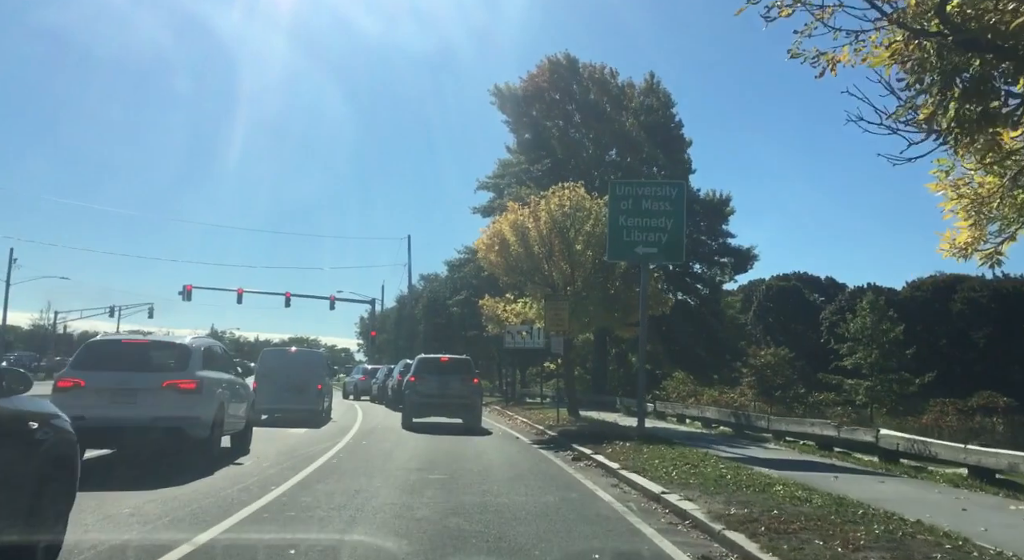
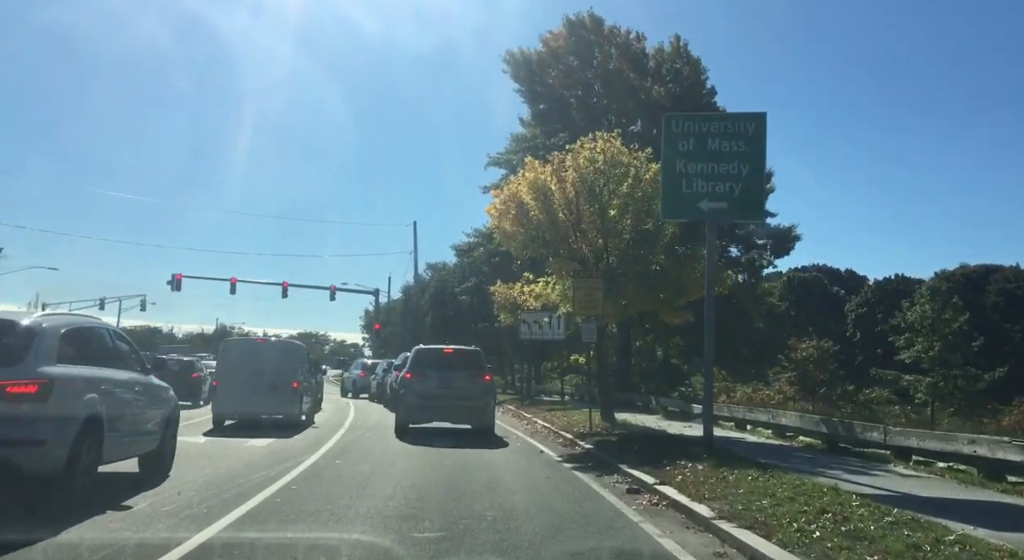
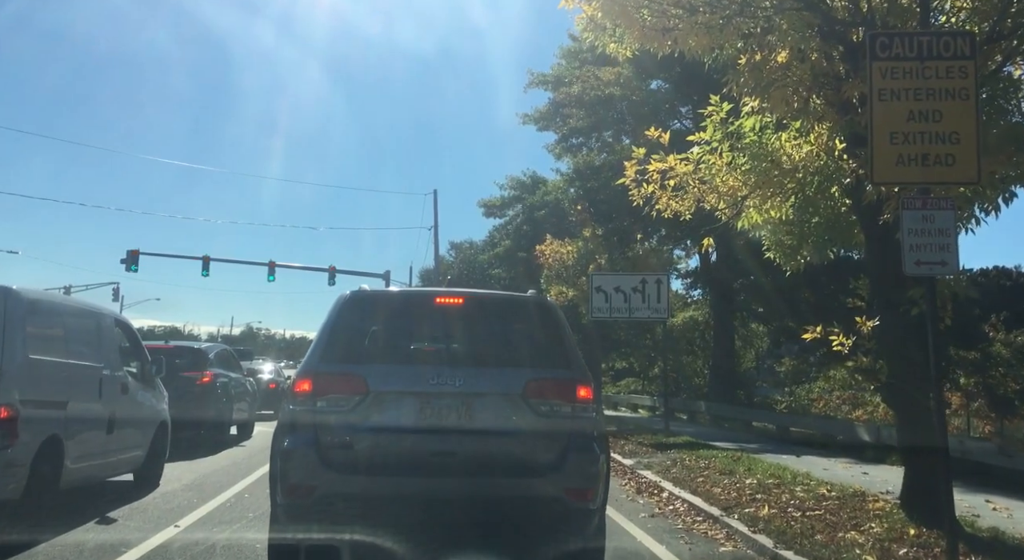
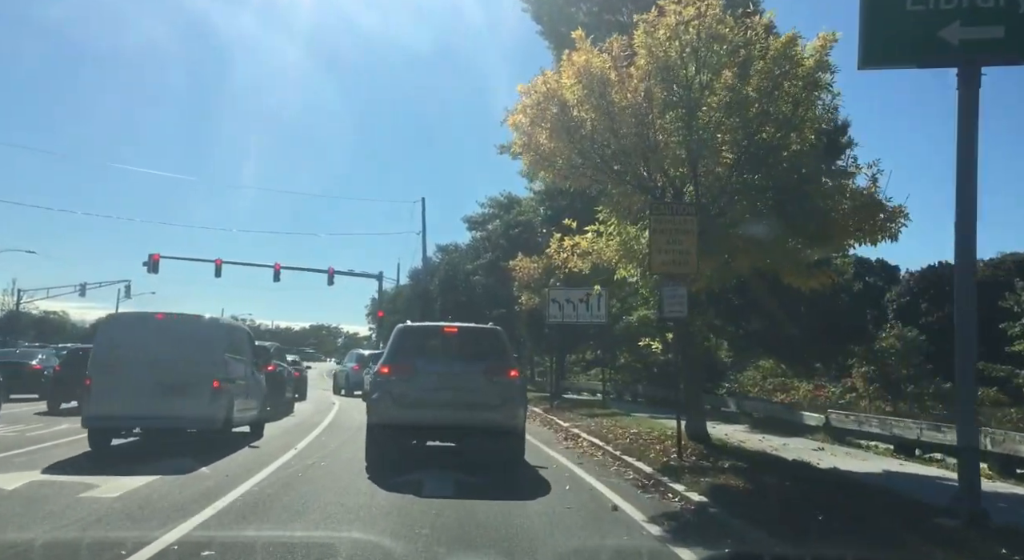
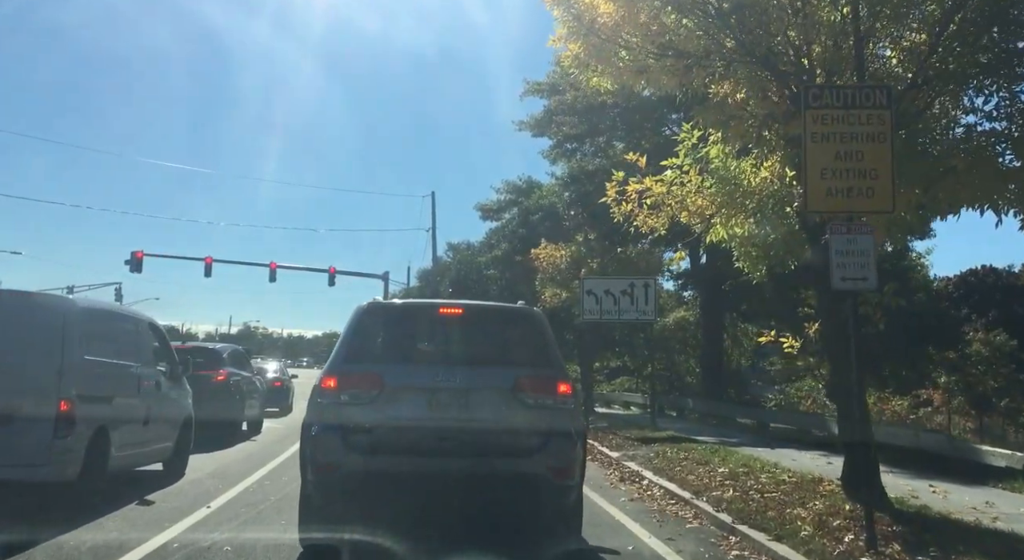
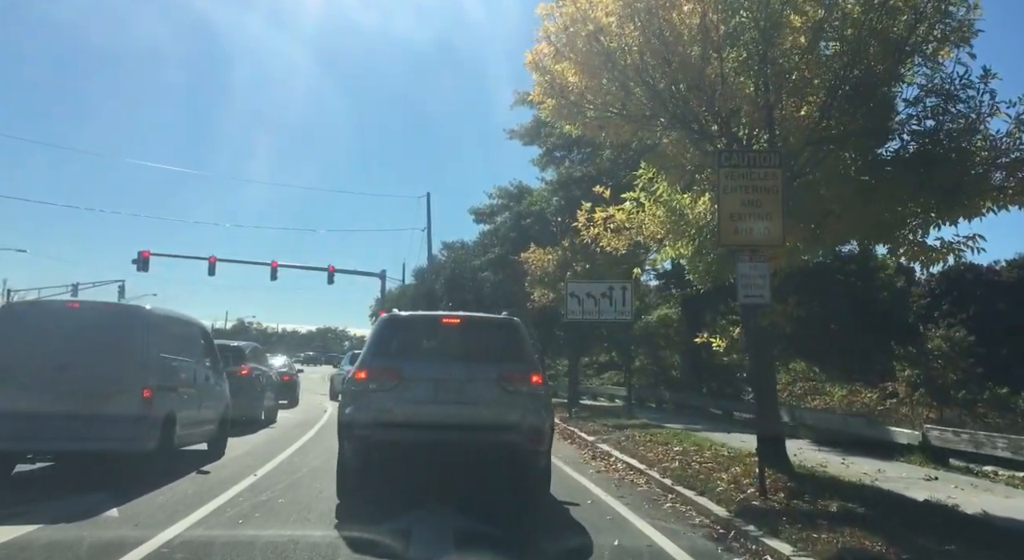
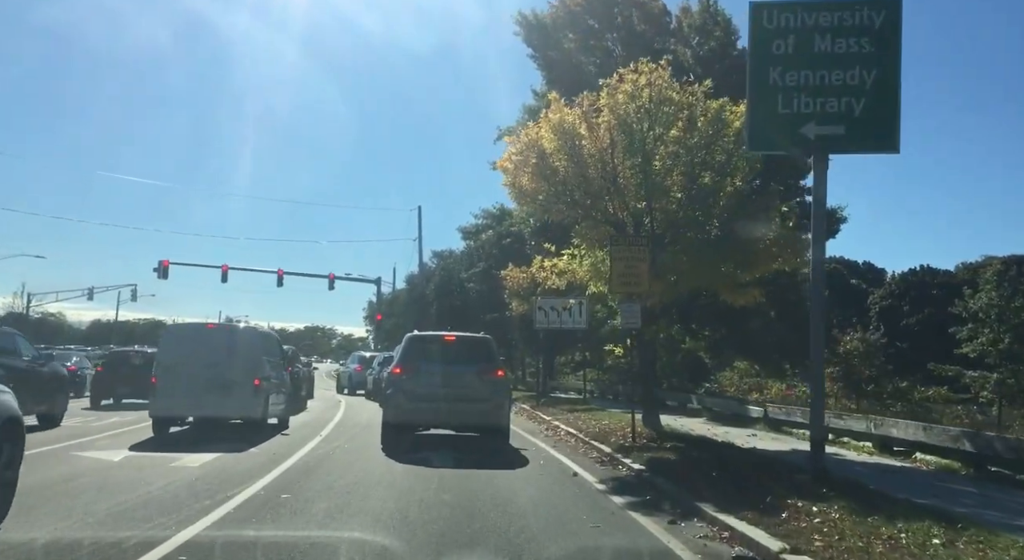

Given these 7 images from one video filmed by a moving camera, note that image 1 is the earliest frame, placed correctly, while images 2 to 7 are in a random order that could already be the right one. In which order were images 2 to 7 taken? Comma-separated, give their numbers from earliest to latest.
2, 7, 4, 6, 5, 3
